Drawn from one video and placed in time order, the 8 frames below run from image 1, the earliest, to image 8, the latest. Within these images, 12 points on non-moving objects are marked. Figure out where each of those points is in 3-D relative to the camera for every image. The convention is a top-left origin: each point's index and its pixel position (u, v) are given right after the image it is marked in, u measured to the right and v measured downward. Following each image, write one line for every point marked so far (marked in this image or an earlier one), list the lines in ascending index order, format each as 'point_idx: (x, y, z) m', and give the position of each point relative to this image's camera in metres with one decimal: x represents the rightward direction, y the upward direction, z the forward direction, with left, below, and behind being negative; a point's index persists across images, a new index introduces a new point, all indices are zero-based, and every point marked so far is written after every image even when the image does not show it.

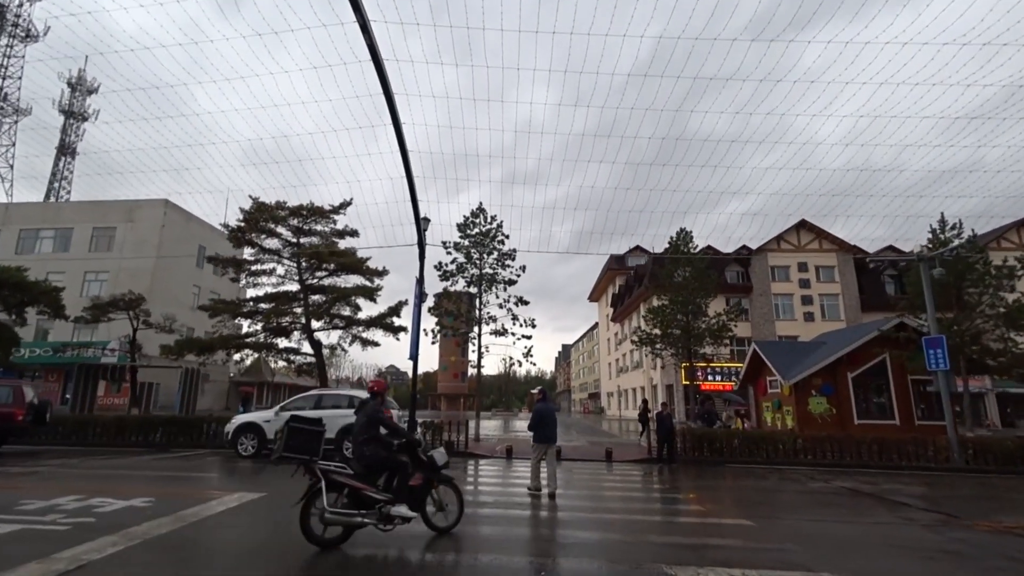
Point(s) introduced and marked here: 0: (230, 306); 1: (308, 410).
0: (-11.8, -0.7, +19.4) m
1: (-5.4, -3.2, +12.4) m
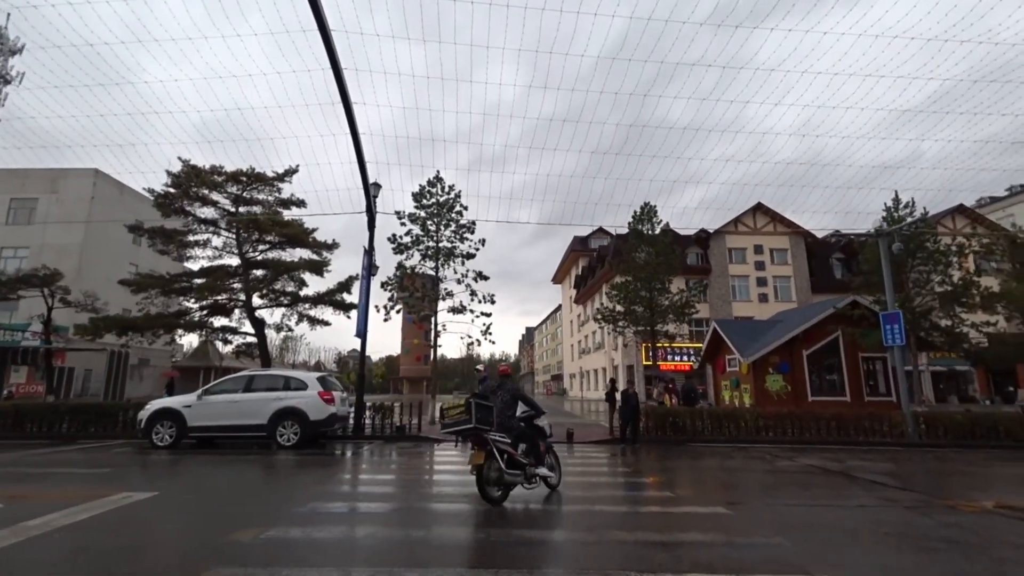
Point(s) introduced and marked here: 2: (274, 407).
0: (-13.4, +0.3, +17.5) m
1: (-6.5, -2.5, +11.1) m
2: (-5.6, -2.8, +10.9) m
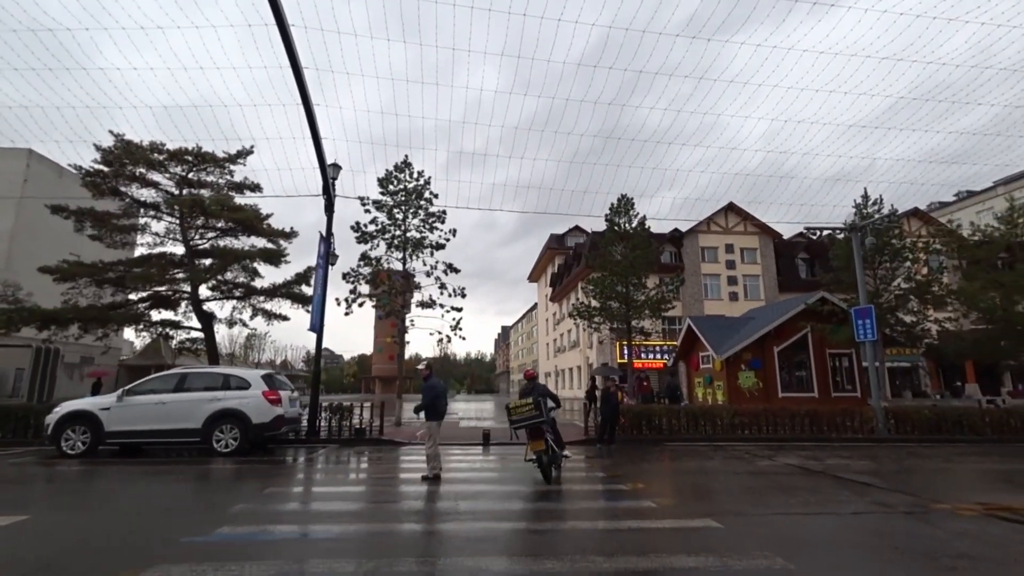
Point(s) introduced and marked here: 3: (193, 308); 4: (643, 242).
0: (-14.4, +0.6, +16.0) m
1: (-7.3, -2.3, +9.9) m
2: (-6.3, -2.5, +9.9) m
3: (-11.6, -0.8, +17.2) m
4: (+5.3, +1.9, +18.3) m
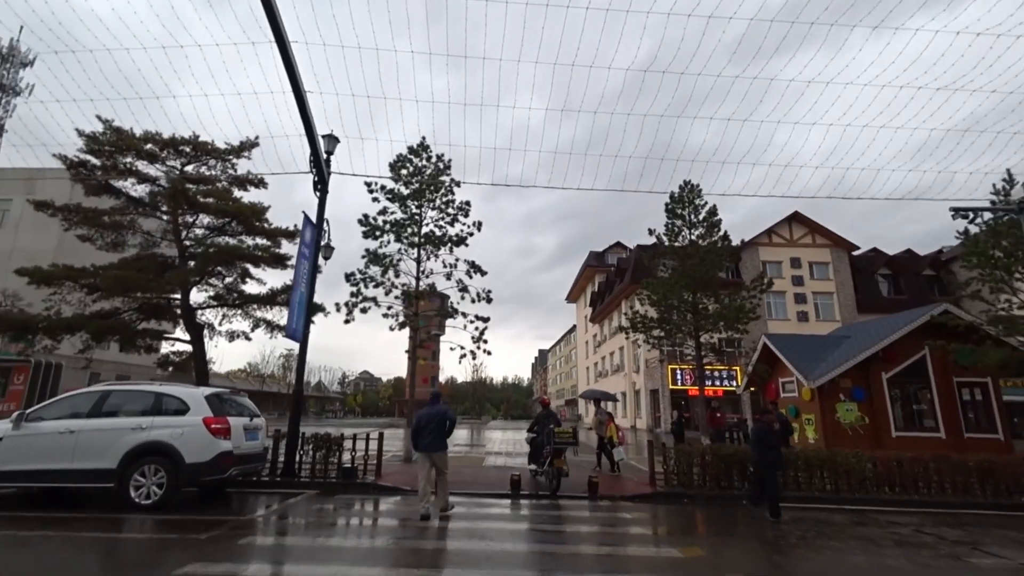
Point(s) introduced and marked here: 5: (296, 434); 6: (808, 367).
0: (-13.3, +0.5, +14.0) m
1: (-6.7, -2.0, +7.2) m
2: (-5.7, -2.3, +7.0) m
3: (-10.4, -1.0, +14.9) m
4: (+6.5, +1.7, +14.7) m
5: (-4.4, -3.0, +9.6) m
6: (+11.3, -3.0, +17.9) m
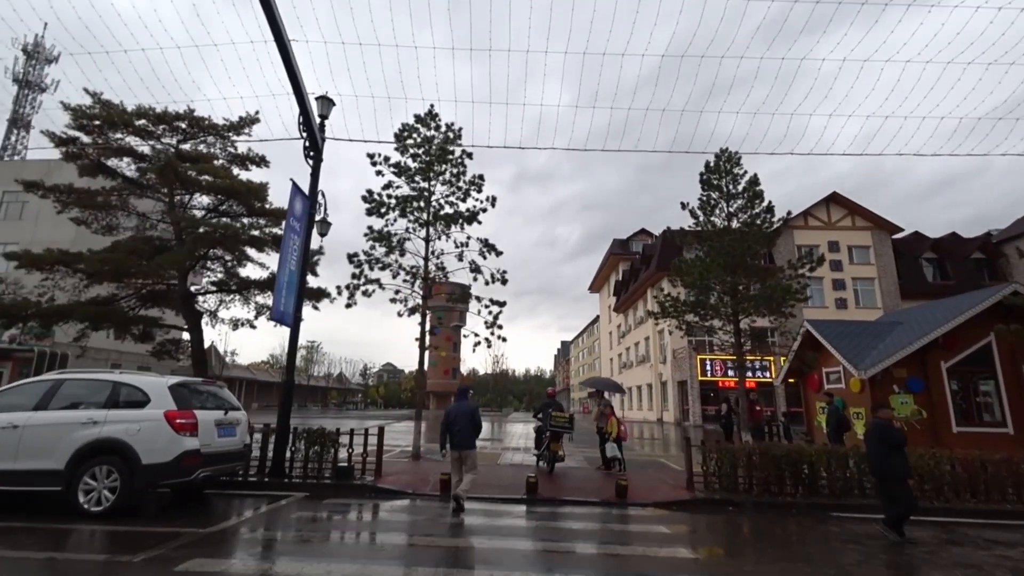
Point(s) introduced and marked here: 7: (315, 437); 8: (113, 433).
0: (-12.8, +0.9, +13.3) m
1: (-6.5, -1.7, +6.3) m
2: (-5.5, -1.9, +6.1) m
3: (-9.9, -0.5, +14.1) m
4: (+7.0, +2.3, +13.1) m
5: (-4.1, -2.6, +8.6) m
6: (+12.0, -2.3, +16.2) m
7: (-3.6, -2.7, +8.6) m
8: (-5.1, -1.9, +6.1) m
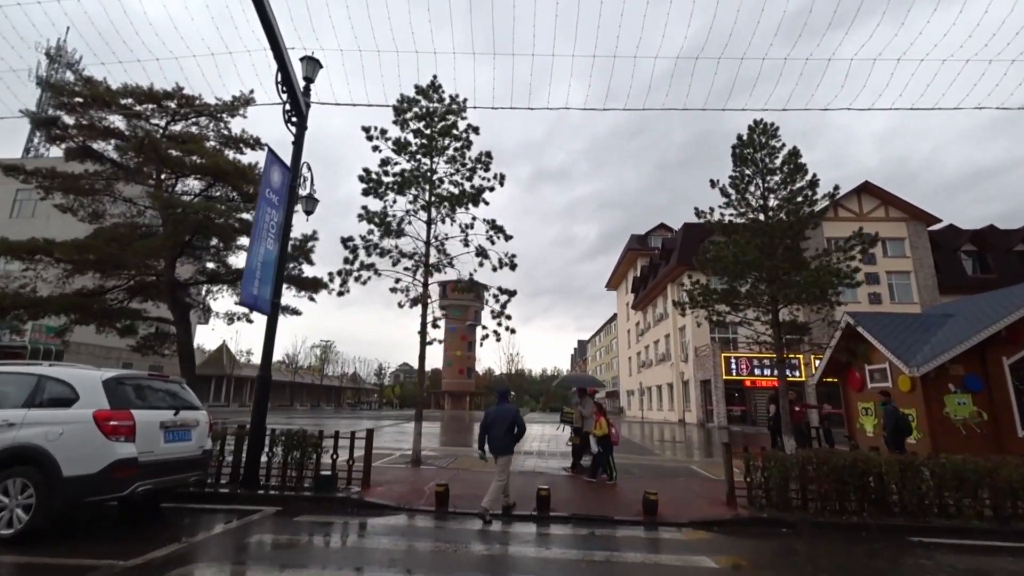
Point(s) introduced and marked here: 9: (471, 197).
0: (-12.6, +1.2, +12.5) m
1: (-6.4, -1.4, +5.3) m
2: (-5.5, -1.7, +5.0) m
3: (-9.6, -0.3, +13.2) m
4: (+7.2, +2.7, +11.7) m
5: (-4.0, -2.3, +7.5) m
6: (+12.3, -1.9, +14.5) m
7: (-3.5, -2.4, +7.5) m
8: (-5.1, -1.6, +5.0) m
9: (-1.0, +2.2, +11.5) m
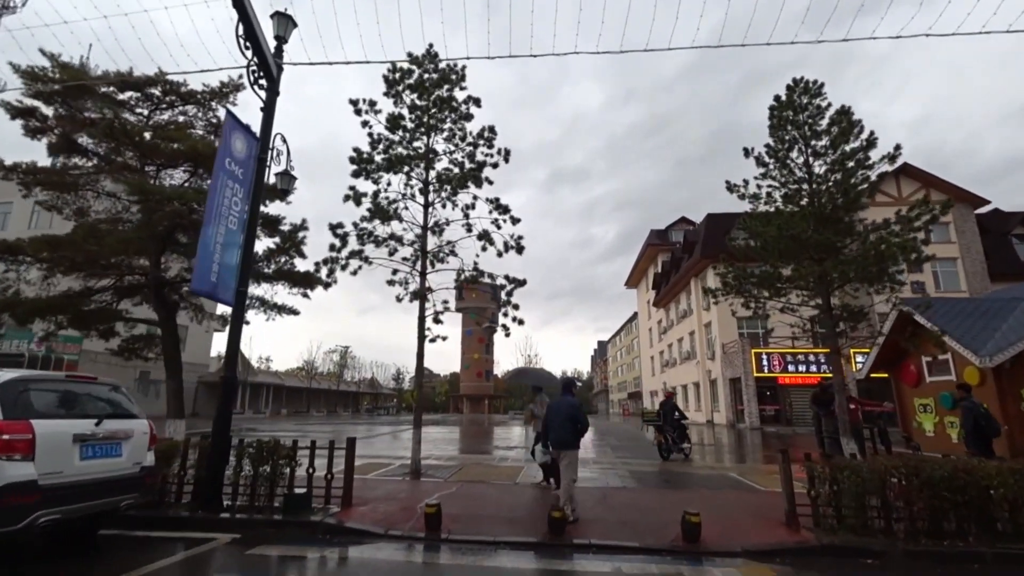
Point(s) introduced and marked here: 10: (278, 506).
0: (-12.3, +1.1, +11.8) m
1: (-6.4, -1.3, +4.3) m
2: (-5.5, -1.5, +4.0) m
3: (-9.3, -0.3, +12.3) m
4: (+7.4, +3.1, +10.1) m
5: (-3.9, -2.1, +6.4) m
6: (+12.7, -1.4, +12.8) m
7: (-3.4, -2.2, +6.4) m
8: (-5.1, -1.4, +4.0) m
9: (-0.9, +2.5, +10.3) m
10: (-3.1, -3.0, +6.4) m
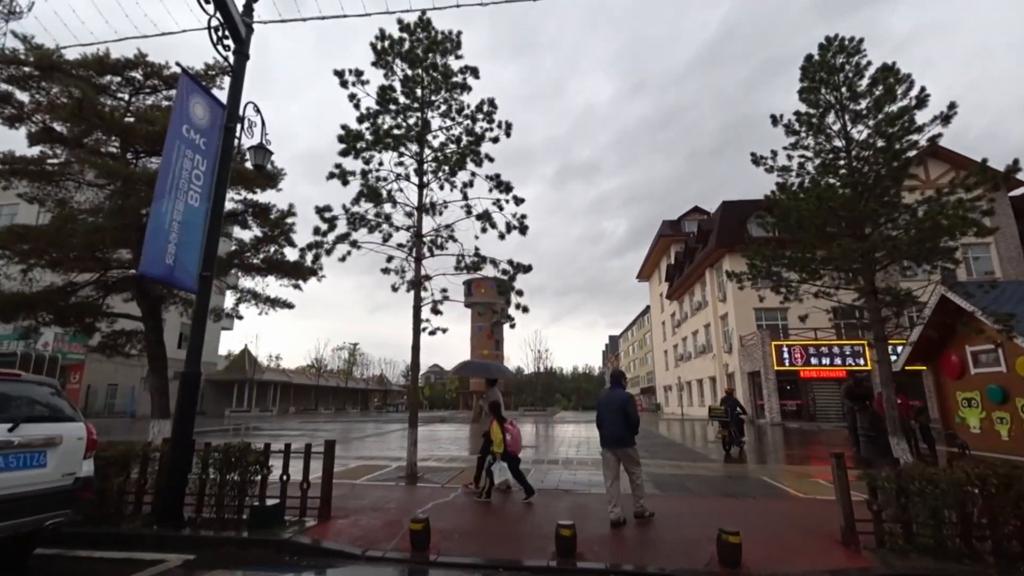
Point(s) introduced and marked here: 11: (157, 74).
0: (-12.2, +1.3, +11.1) m
1: (-6.5, -1.1, +3.5) m
2: (-5.5, -1.3, +3.2) m
3: (-9.2, -0.1, +11.6) m
4: (+7.4, +3.5, +9.1) m
5: (-3.8, -1.9, +5.6) m
6: (+12.8, -0.9, +11.6) m
7: (-3.3, -2.0, +5.6) m
8: (-5.1, -1.2, +3.2) m
9: (-0.8, +2.7, +9.4) m
10: (-3.1, -2.7, +5.5) m
11: (-9.1, +5.5, +12.1) m
